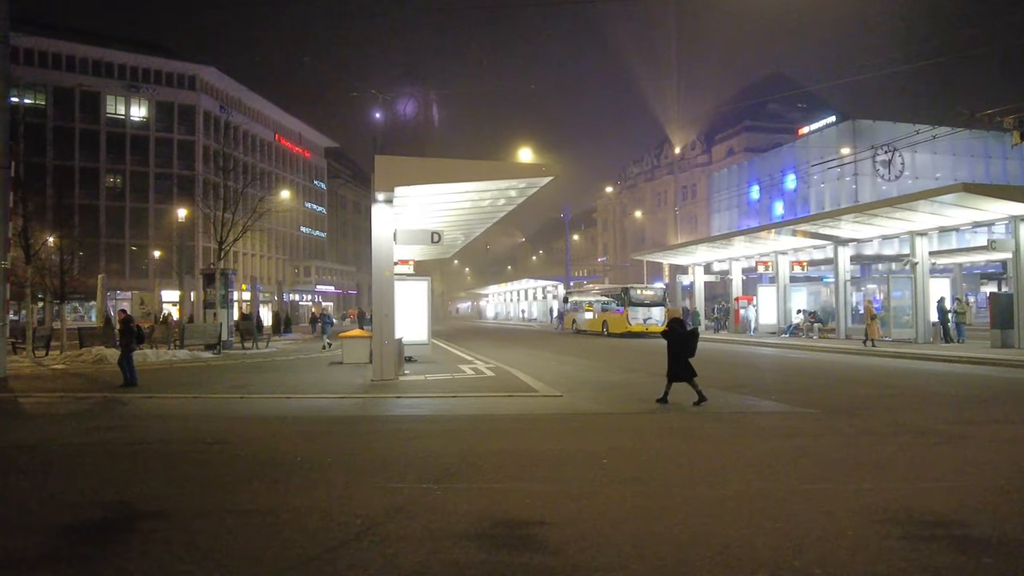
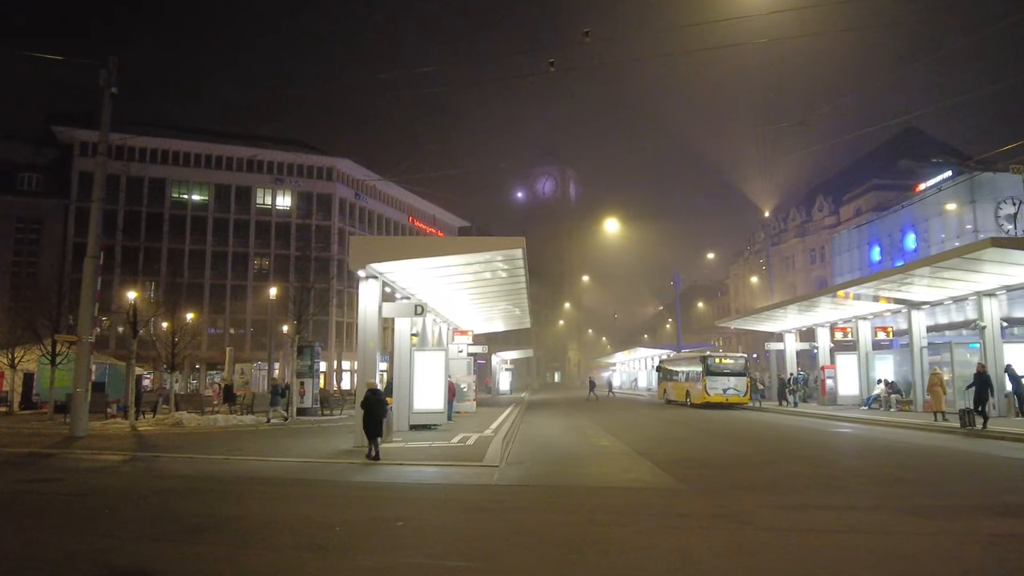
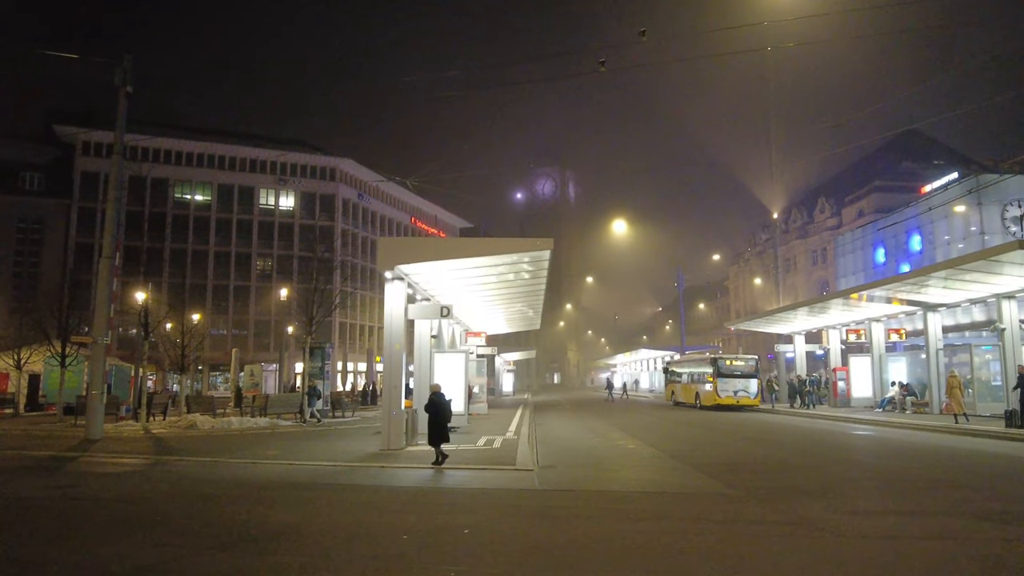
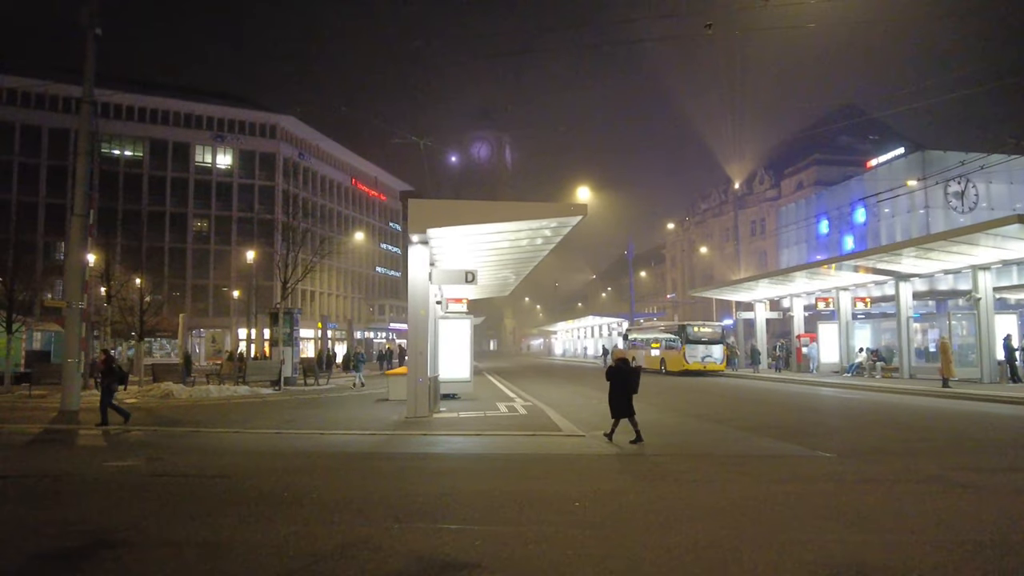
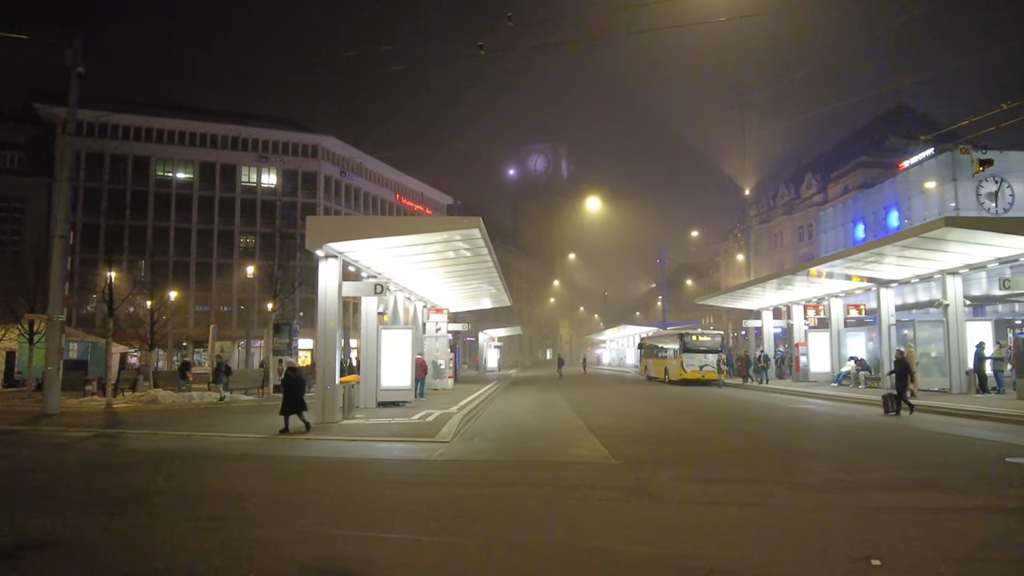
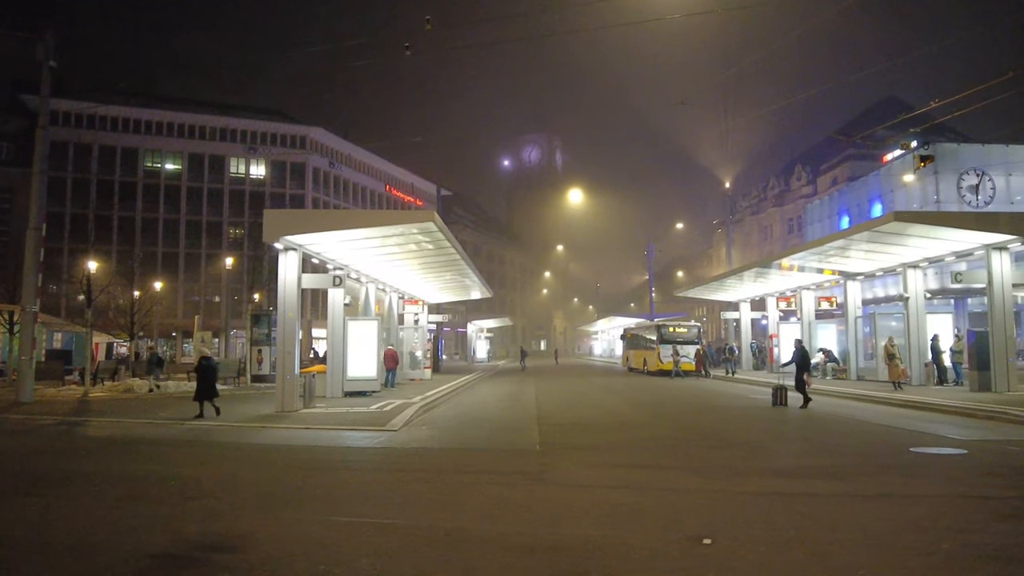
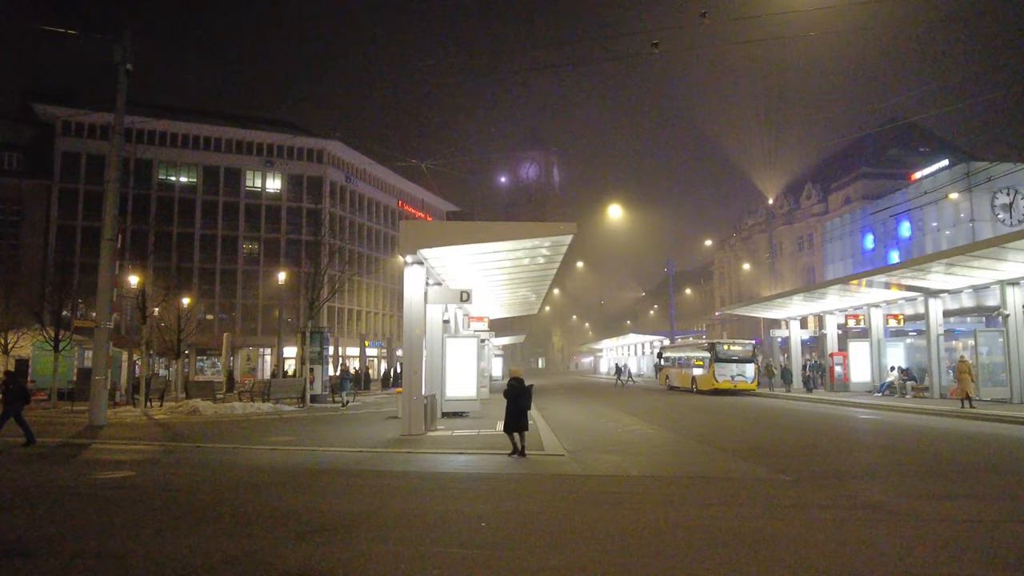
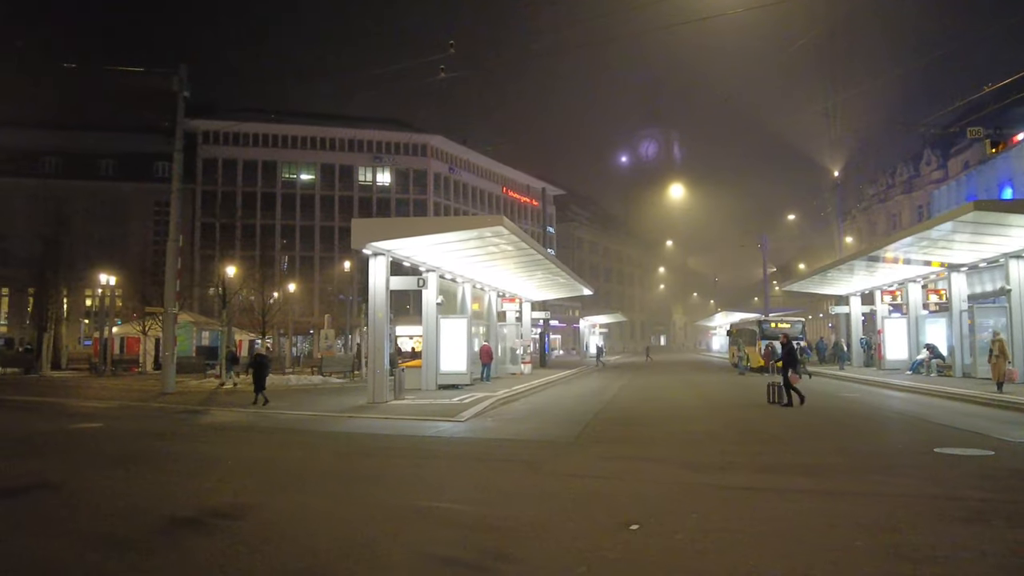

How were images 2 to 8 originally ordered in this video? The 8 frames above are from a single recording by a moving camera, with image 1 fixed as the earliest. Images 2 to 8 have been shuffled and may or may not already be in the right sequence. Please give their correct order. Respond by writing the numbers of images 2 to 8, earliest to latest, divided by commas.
4, 7, 3, 2, 5, 6, 8
